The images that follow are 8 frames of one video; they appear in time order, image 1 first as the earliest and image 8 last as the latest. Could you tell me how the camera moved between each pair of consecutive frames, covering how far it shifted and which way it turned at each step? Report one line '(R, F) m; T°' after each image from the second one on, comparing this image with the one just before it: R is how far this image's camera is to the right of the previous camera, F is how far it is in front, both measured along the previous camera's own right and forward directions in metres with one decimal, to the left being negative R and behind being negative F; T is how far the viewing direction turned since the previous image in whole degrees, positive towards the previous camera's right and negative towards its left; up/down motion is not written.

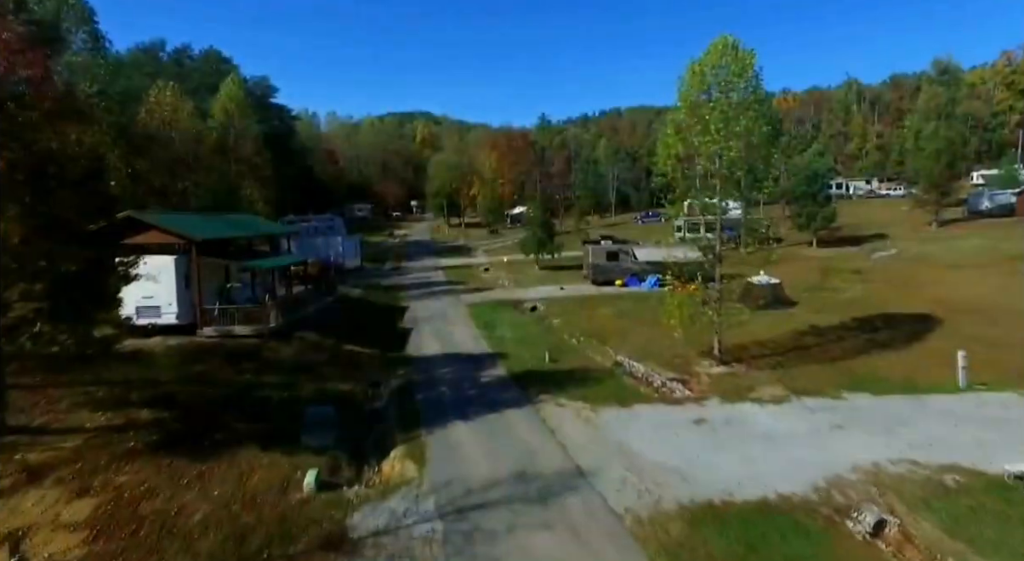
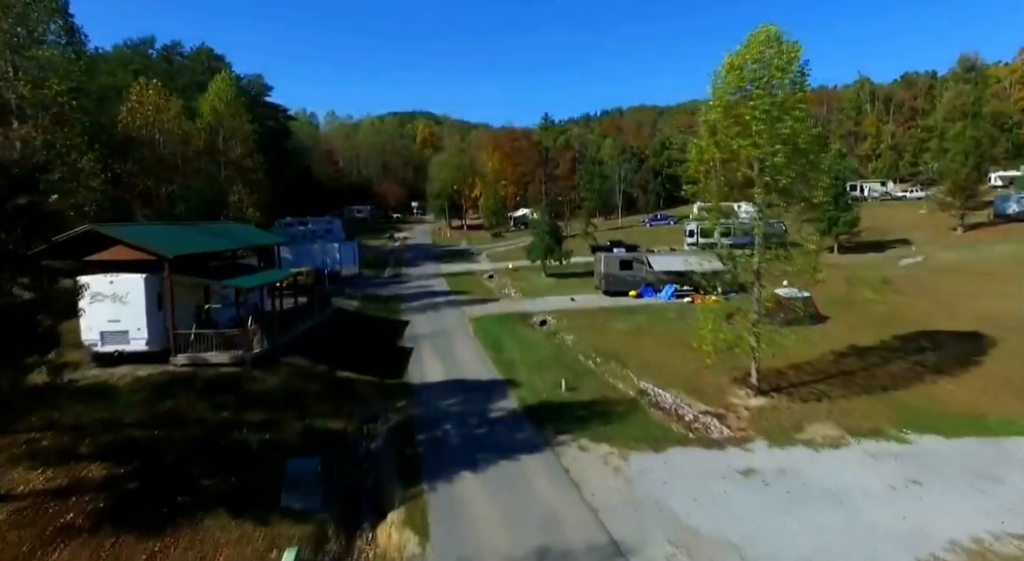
(-0.3, +2.0) m; 0°
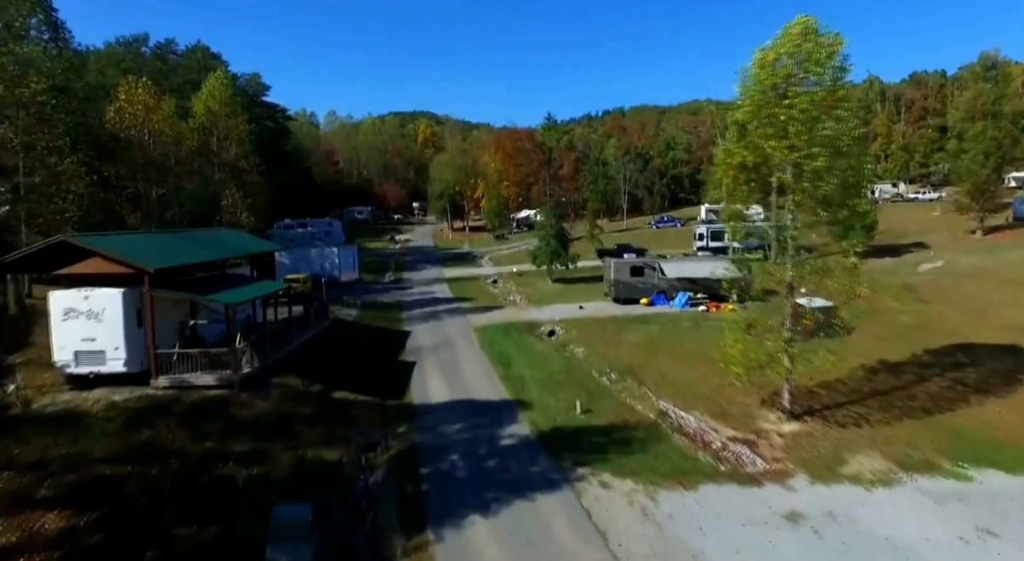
(-0.2, +1.3) m; 0°
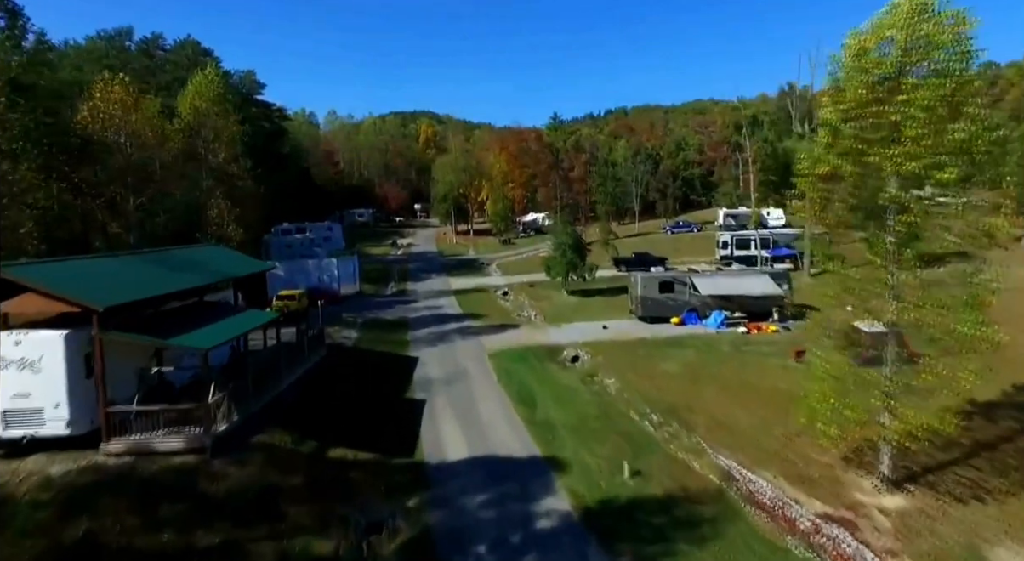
(-0.7, +2.9) m; 0°
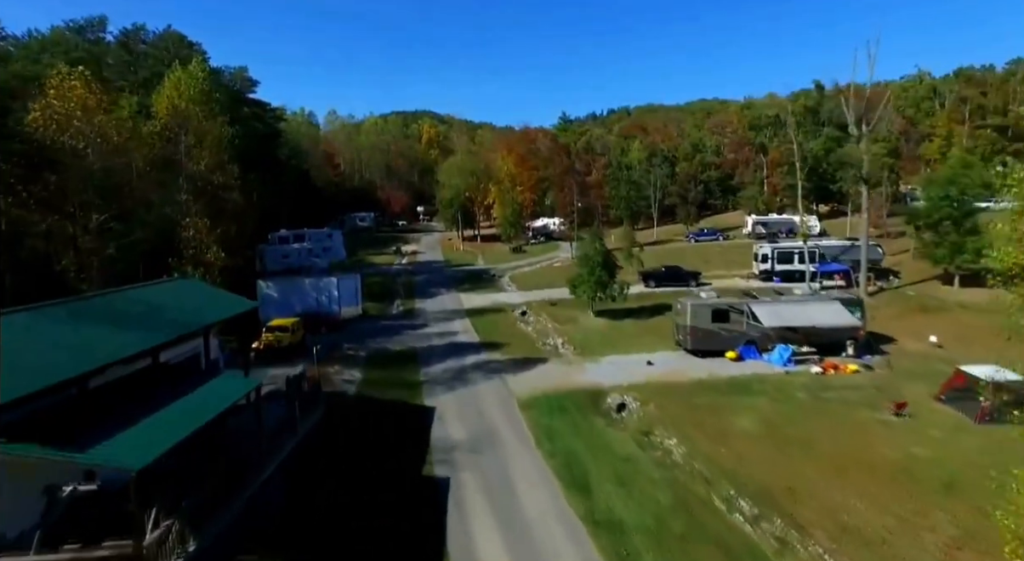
(-1.0, +4.0) m; 0°
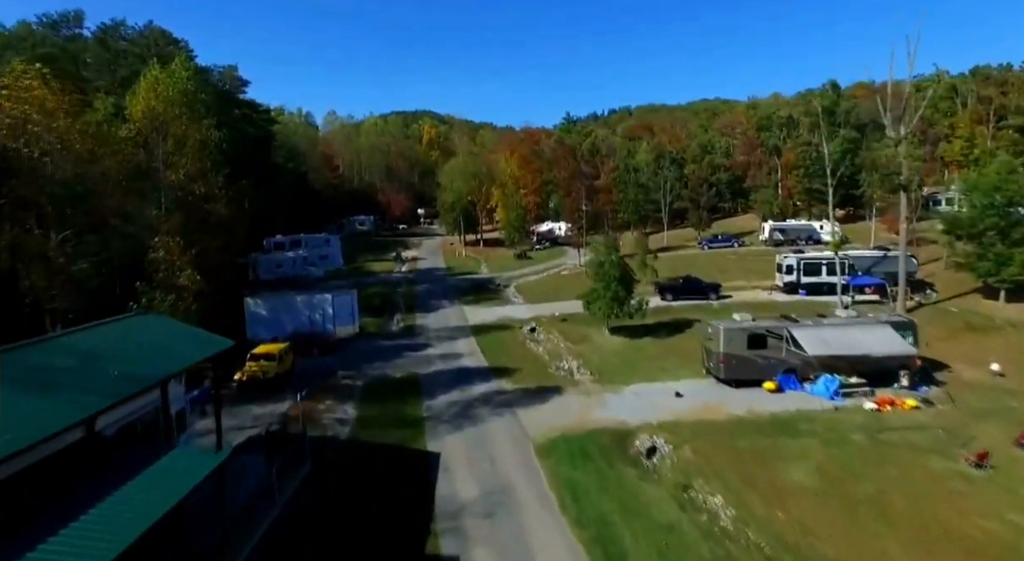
(-0.4, +2.5) m; 0°
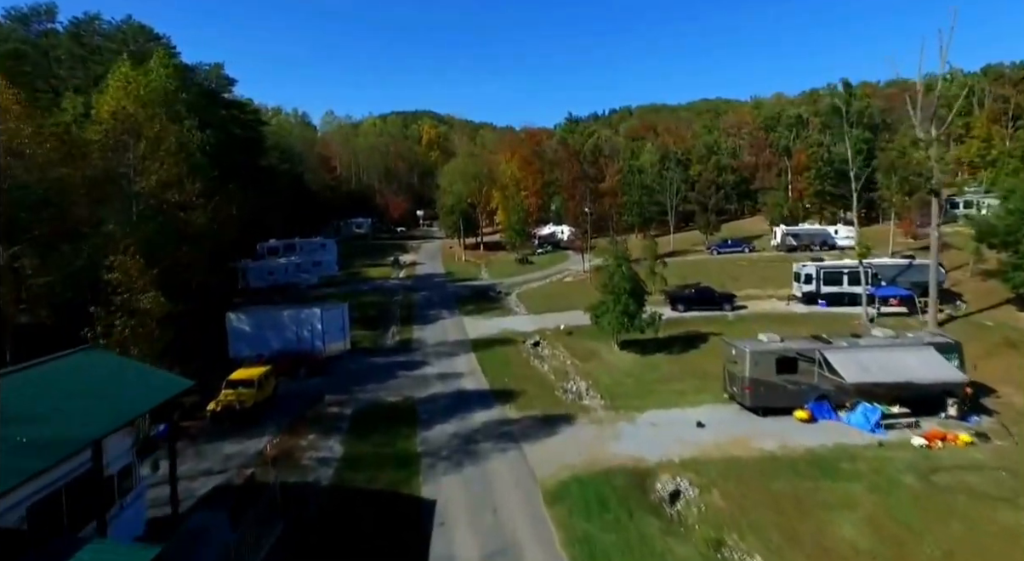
(-0.1, +2.1) m; 0°
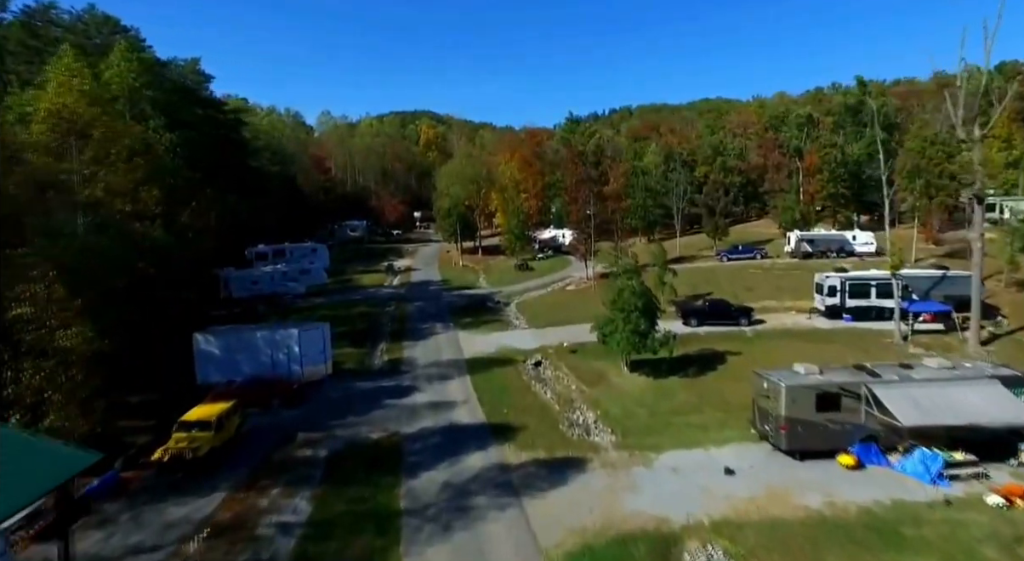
(0.0, +2.7) m; 0°
